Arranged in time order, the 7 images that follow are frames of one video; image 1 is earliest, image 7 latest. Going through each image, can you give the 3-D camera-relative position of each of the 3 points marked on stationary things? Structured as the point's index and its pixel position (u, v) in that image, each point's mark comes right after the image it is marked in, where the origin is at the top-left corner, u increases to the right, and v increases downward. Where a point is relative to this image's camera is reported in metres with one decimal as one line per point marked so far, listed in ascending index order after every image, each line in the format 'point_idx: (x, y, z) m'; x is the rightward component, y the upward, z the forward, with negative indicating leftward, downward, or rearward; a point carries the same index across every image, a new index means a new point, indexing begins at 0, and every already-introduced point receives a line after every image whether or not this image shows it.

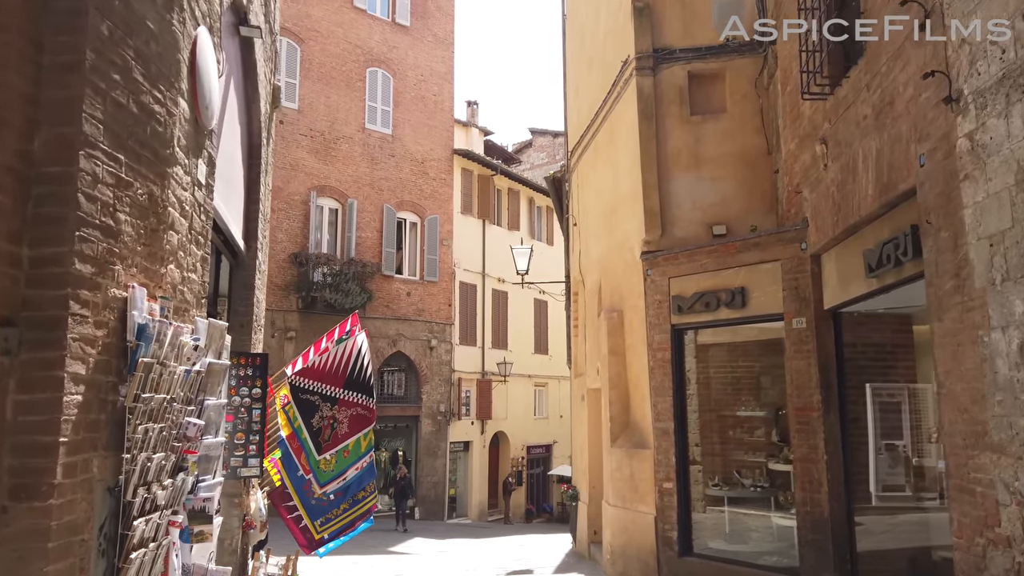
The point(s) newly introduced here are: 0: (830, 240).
0: (+3.2, +0.5, +7.2) m
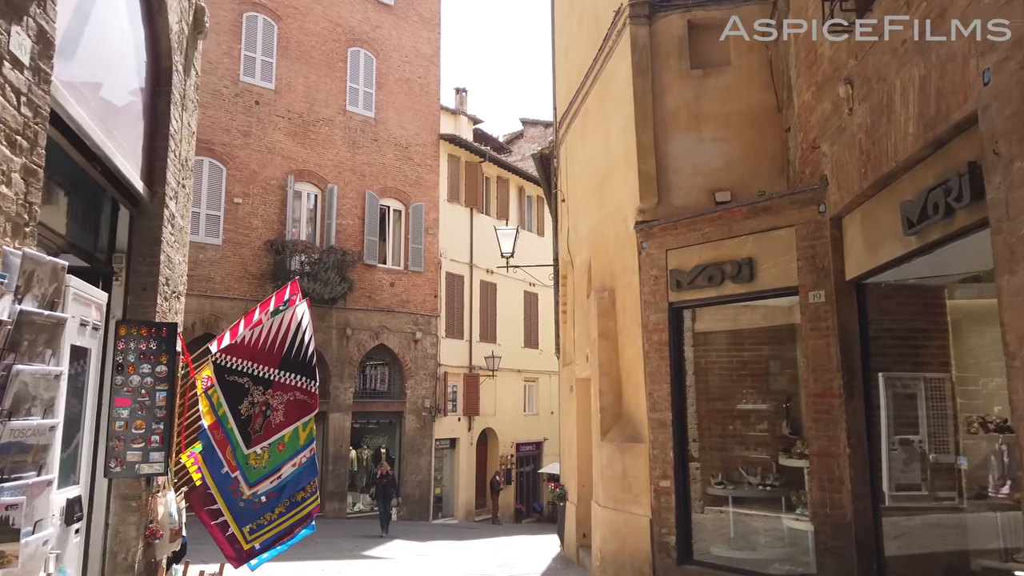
0: (+2.9, +0.8, +6.2) m
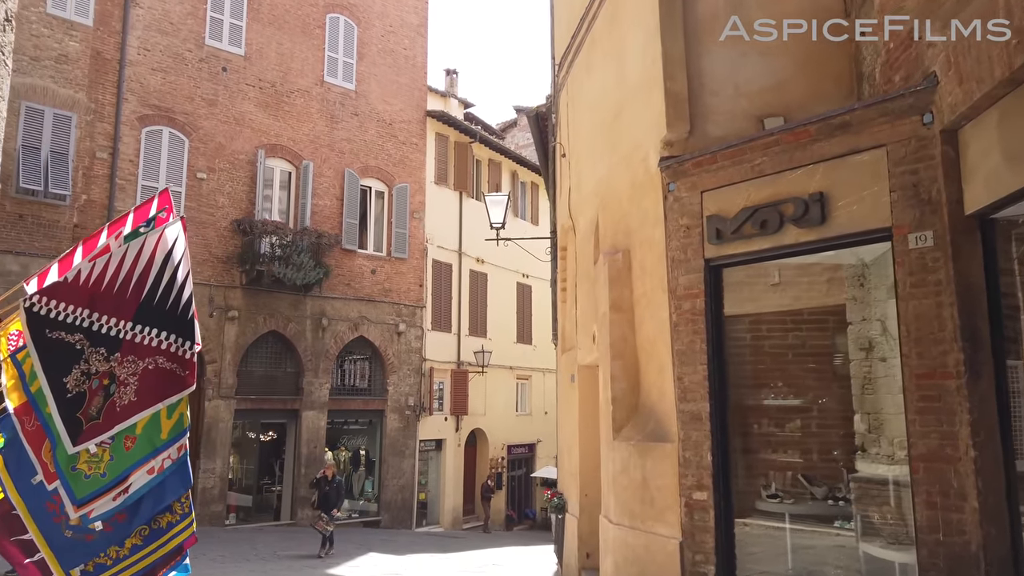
0: (+2.8, +1.2, +4.3) m
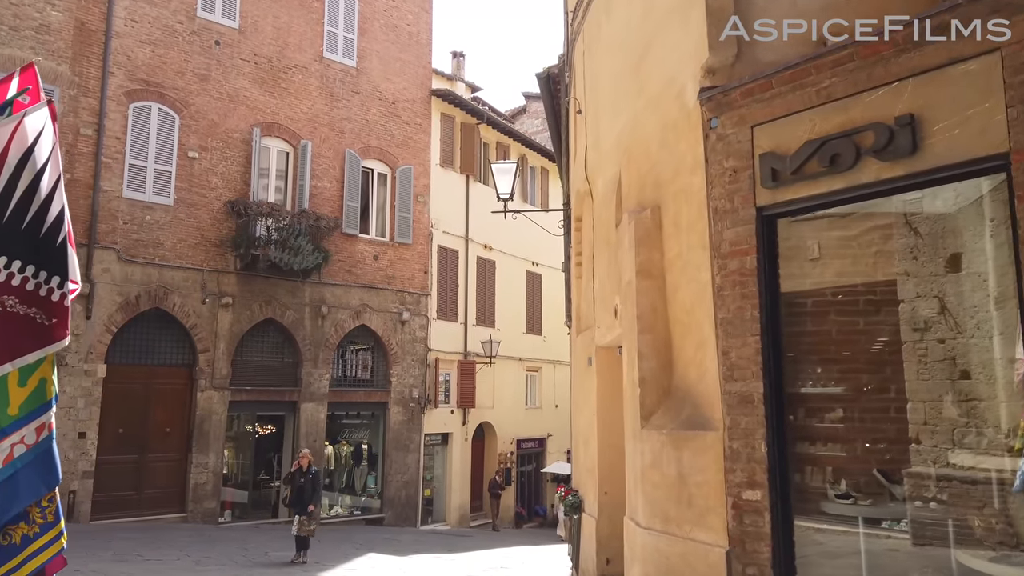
0: (+2.9, +1.5, +3.1) m
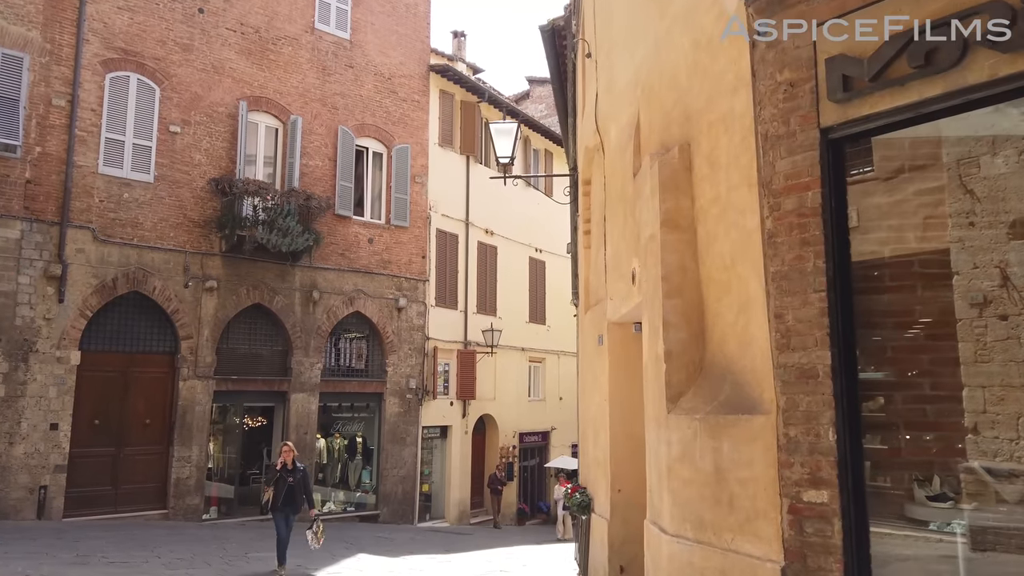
0: (+2.9, +1.8, +2.0) m
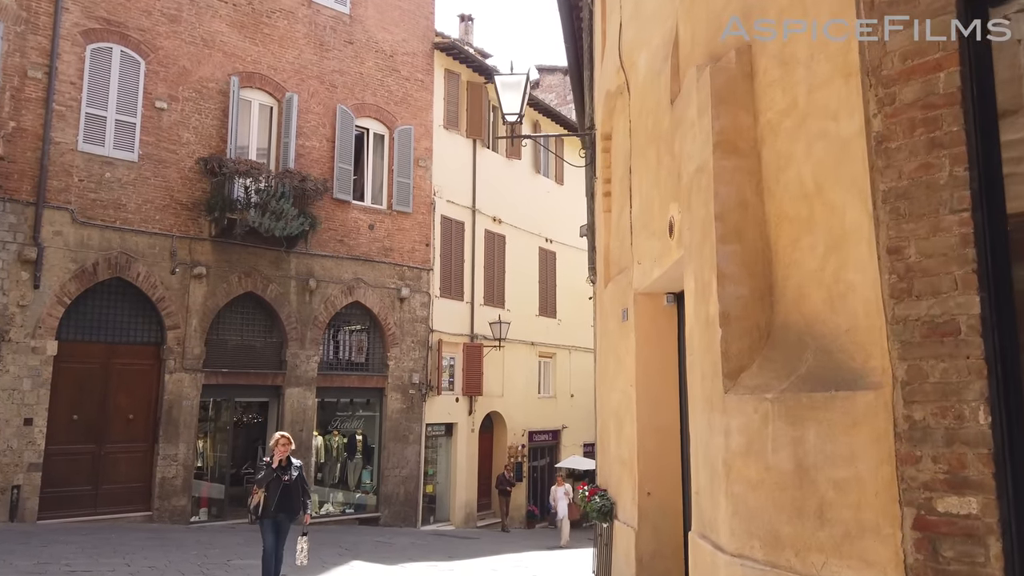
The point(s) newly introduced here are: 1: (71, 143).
0: (+2.9, +2.1, +0.8) m
1: (-9.1, +3.0, +15.0) m
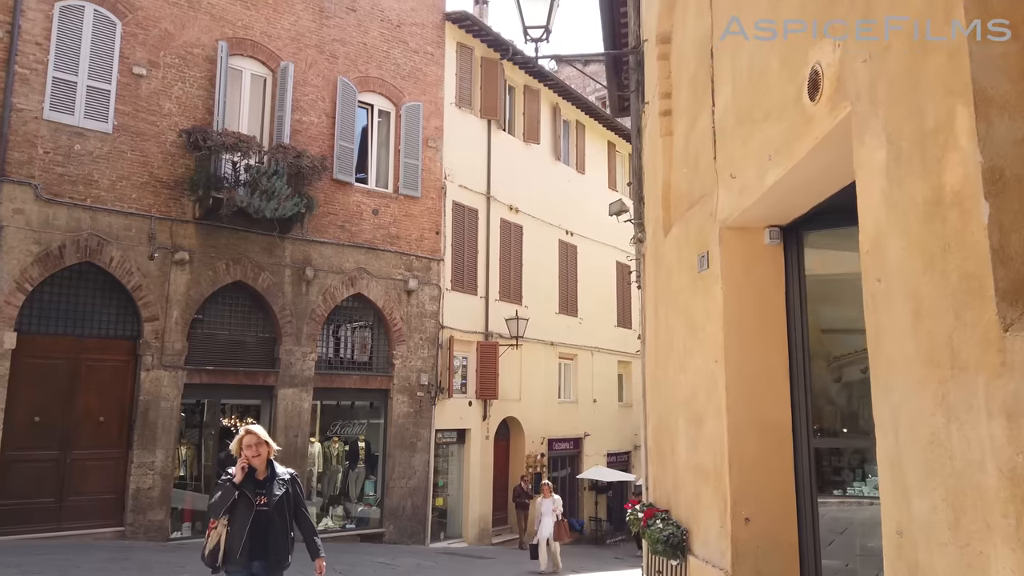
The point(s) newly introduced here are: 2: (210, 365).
0: (+2.9, +2.6, -1.1) m
1: (-8.7, +3.3, +13.4) m
2: (-6.2, -1.6, +15.0) m
